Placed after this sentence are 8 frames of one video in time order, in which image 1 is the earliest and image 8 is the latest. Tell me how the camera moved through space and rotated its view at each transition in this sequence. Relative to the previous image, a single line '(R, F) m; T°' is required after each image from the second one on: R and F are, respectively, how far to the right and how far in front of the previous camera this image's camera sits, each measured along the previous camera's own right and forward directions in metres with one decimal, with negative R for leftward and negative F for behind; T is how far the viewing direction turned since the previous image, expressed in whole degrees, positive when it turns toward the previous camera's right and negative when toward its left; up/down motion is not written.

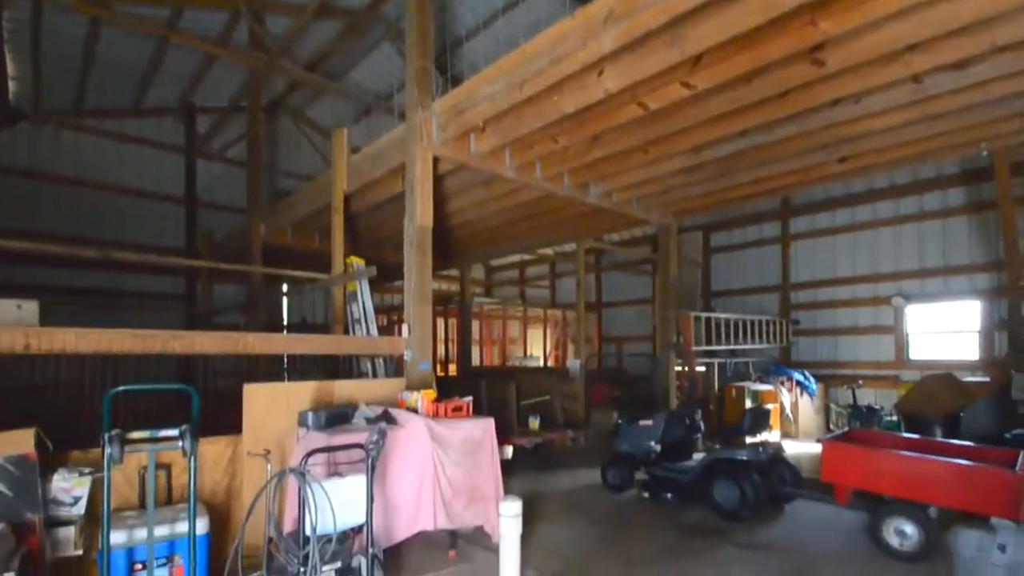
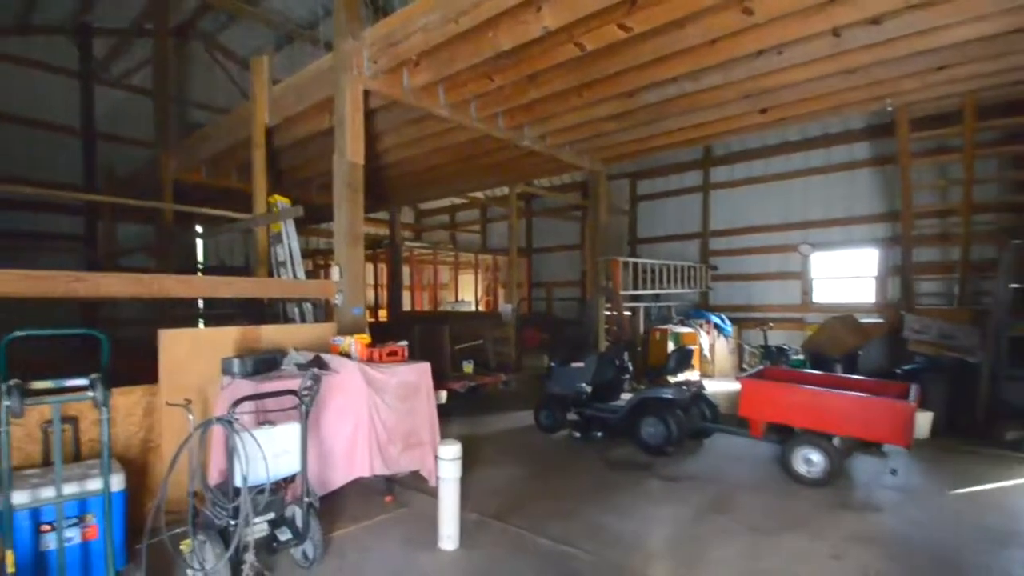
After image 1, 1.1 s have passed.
(0.0, +0.1) m; +7°
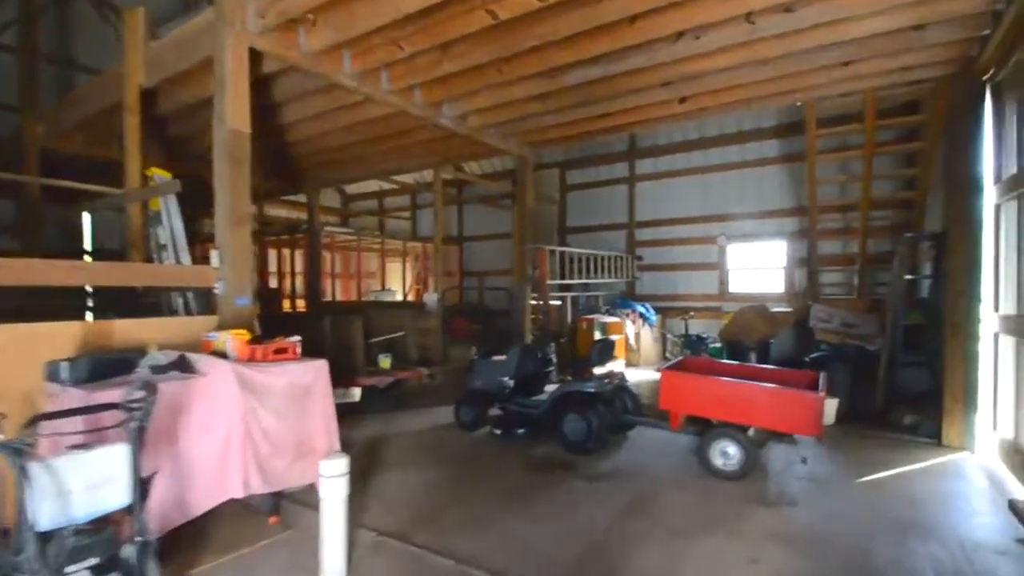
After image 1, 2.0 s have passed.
(+0.1, +0.3) m; +8°
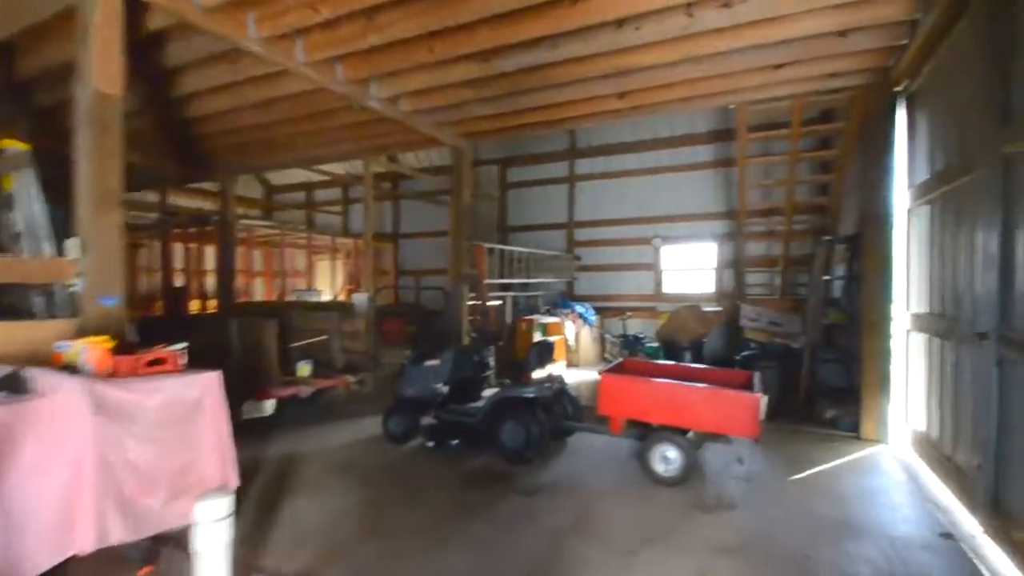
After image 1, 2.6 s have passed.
(0.0, +0.3) m; +7°
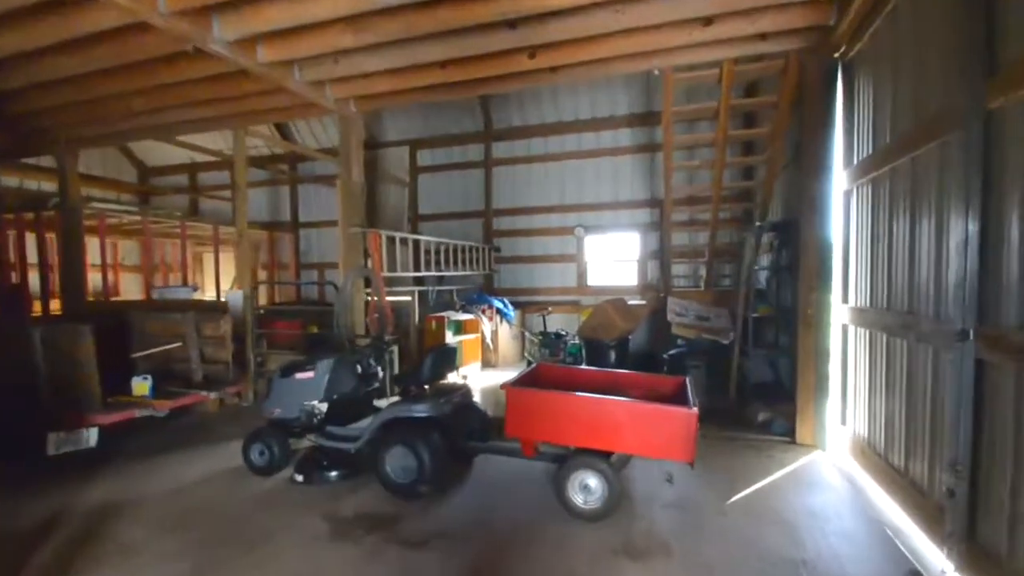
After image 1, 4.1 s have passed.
(+0.3, +0.7) m; +7°
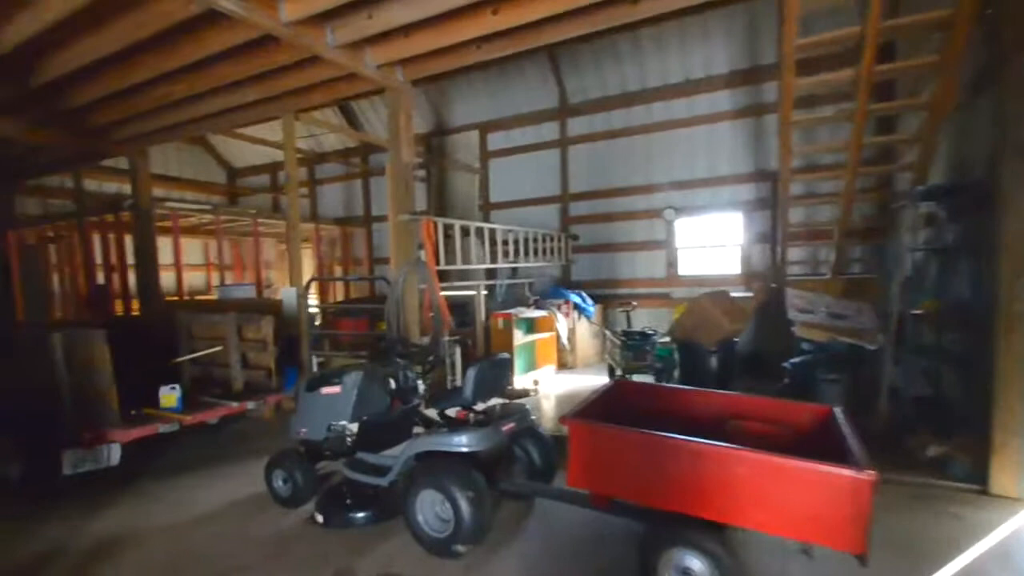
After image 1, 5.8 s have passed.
(+0.1, +0.7) m; -10°
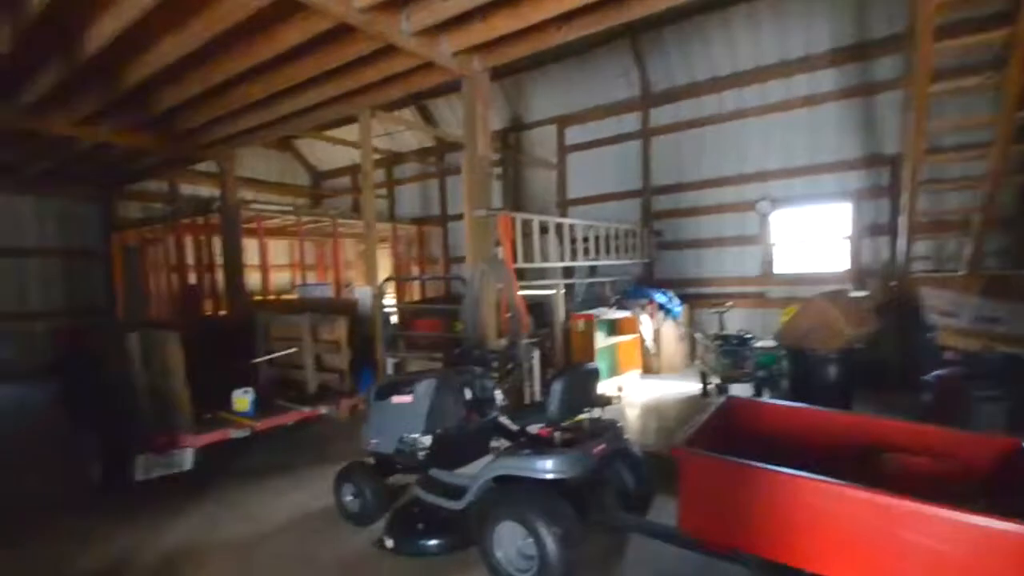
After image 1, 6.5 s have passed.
(-0.1, +0.3) m; -8°
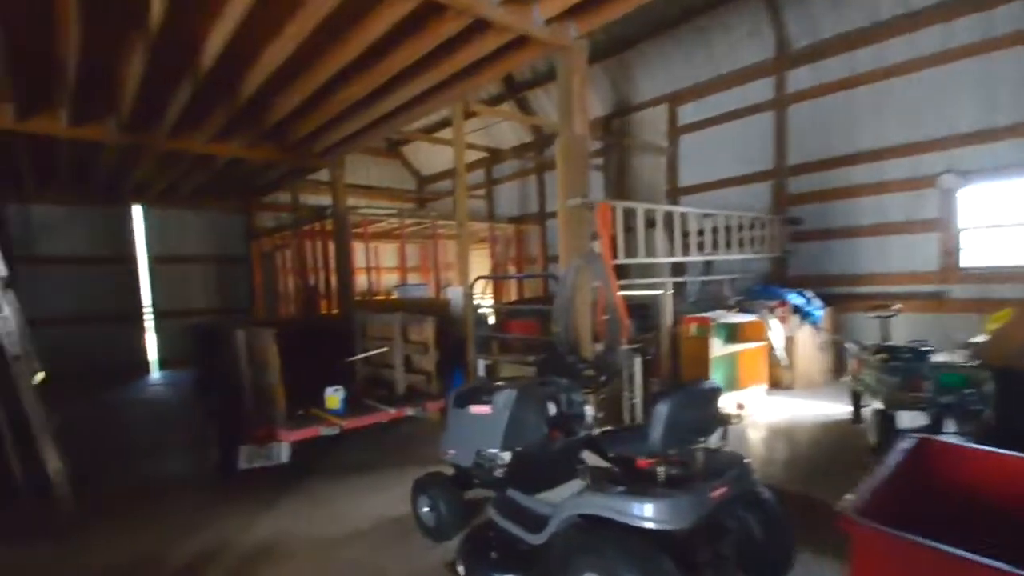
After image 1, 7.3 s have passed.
(+0.1, +0.4) m; -13°
